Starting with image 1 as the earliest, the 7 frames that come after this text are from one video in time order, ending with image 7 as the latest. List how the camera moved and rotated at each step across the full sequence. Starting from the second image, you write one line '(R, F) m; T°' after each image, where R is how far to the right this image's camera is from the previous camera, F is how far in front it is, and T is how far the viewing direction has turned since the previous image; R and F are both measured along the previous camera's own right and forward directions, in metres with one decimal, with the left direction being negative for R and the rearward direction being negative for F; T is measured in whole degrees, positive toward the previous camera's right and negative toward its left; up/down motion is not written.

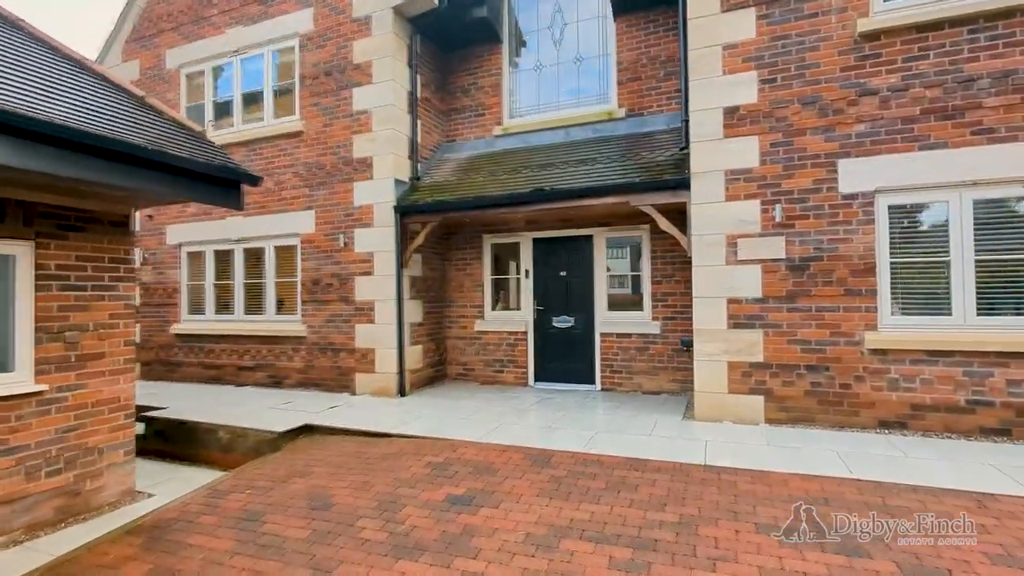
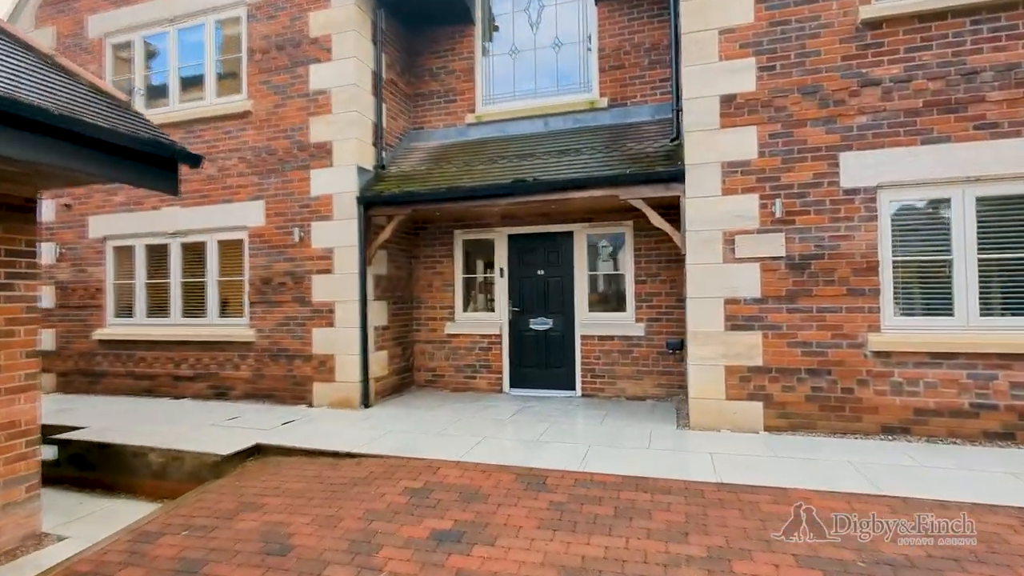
(-0.3, +0.6) m; +5°
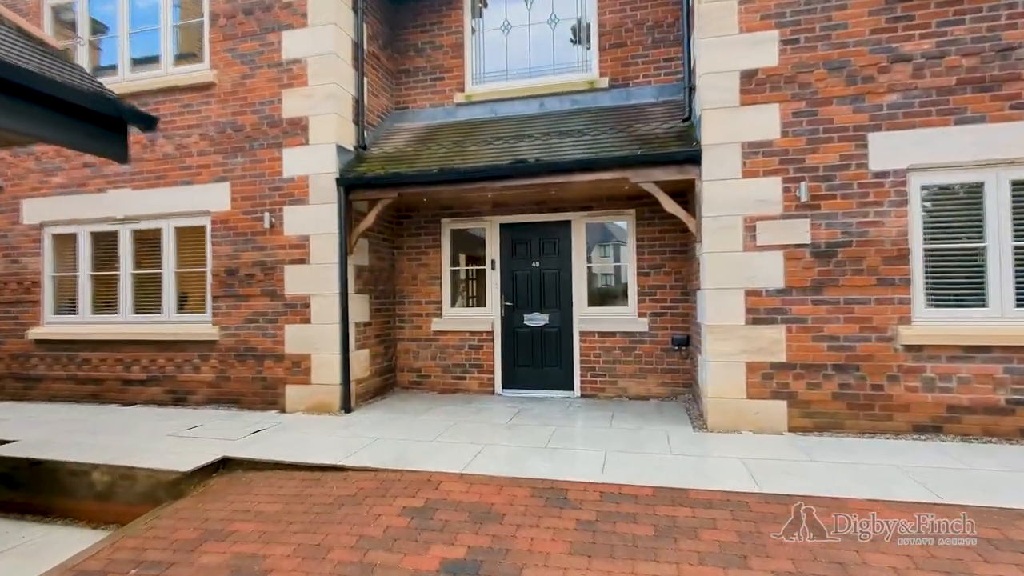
(-0.3, +0.5) m; +4°
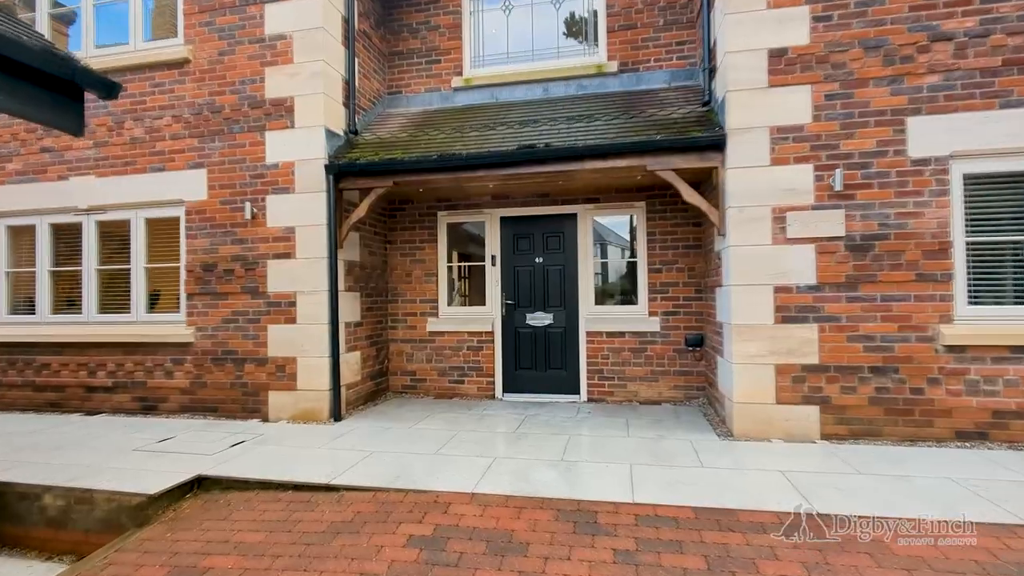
(-0.2, +0.4) m; +2°
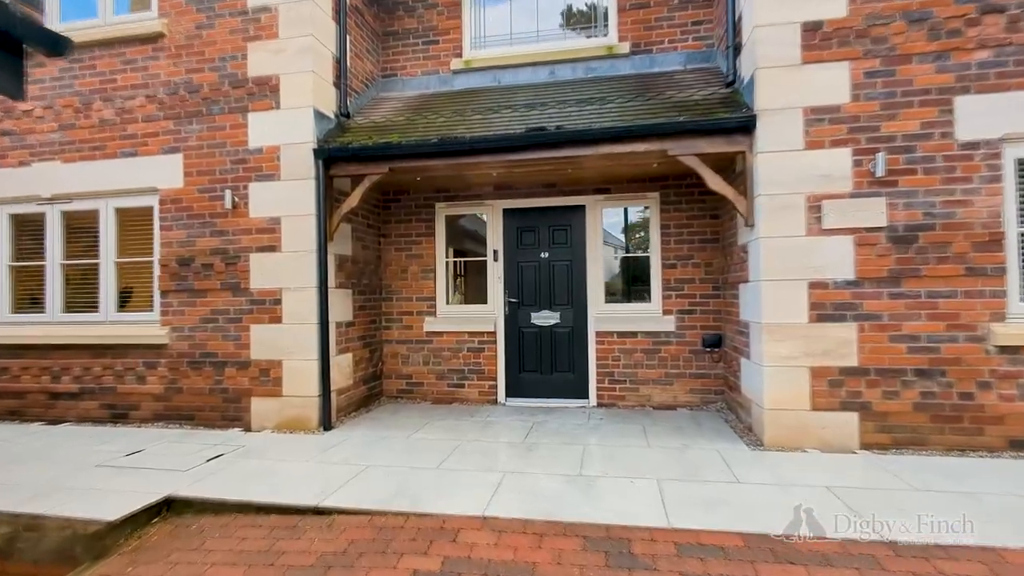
(-0.2, +0.4) m; +1°
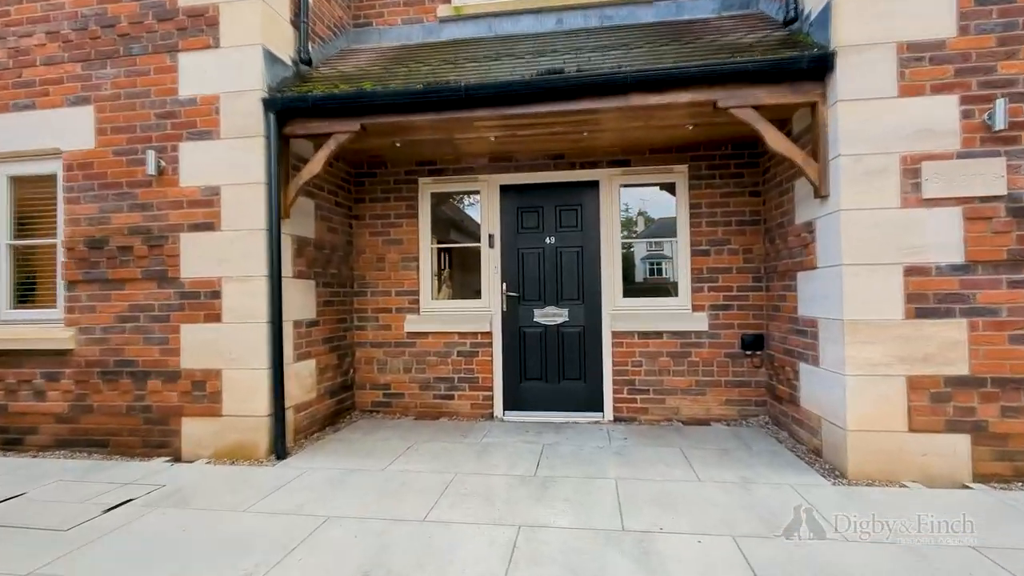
(-0.2, +1.0) m; +2°
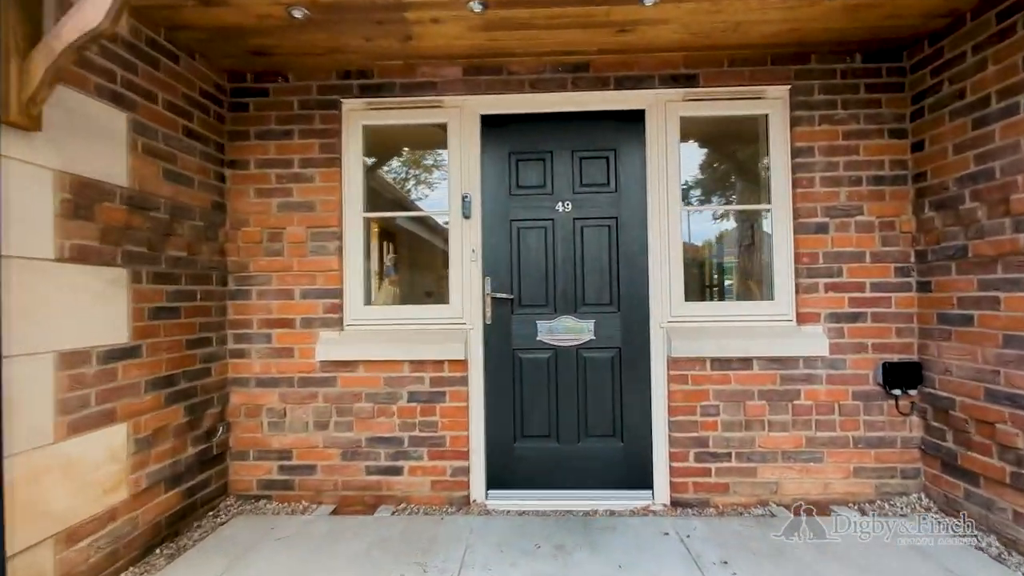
(-0.2, +2.0) m; +6°
